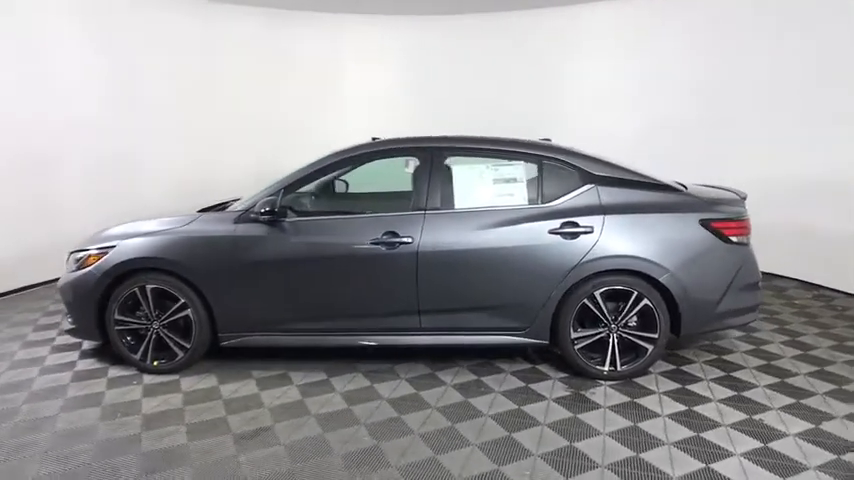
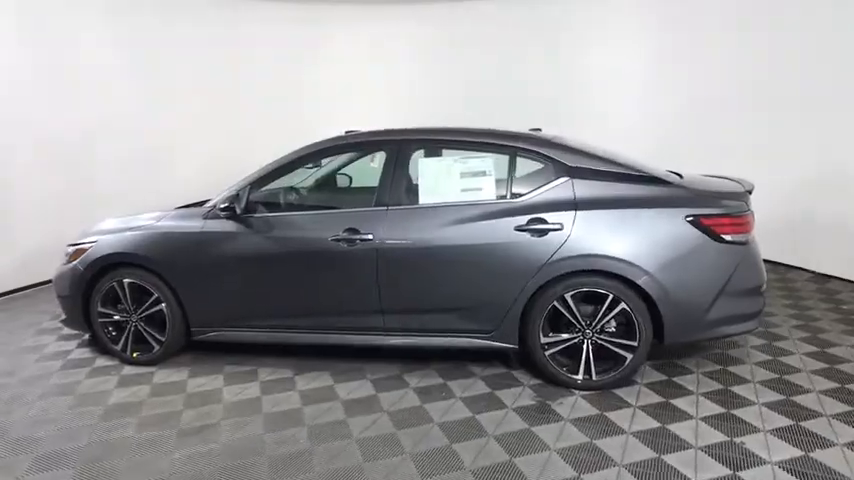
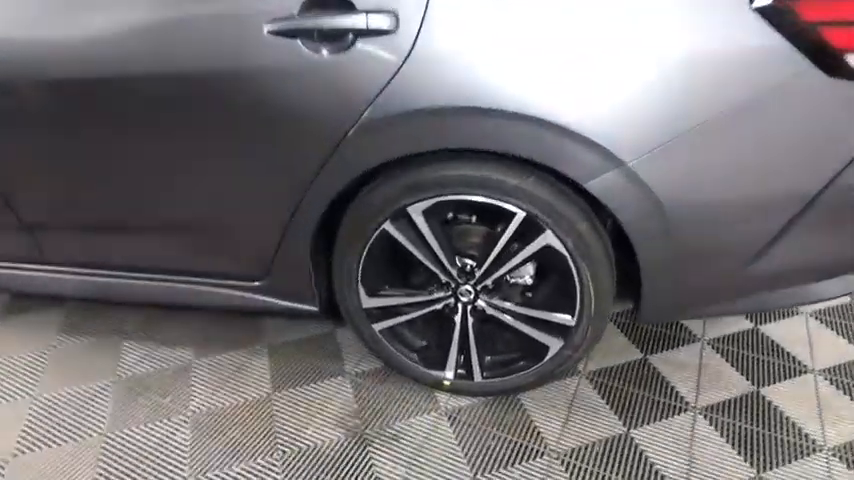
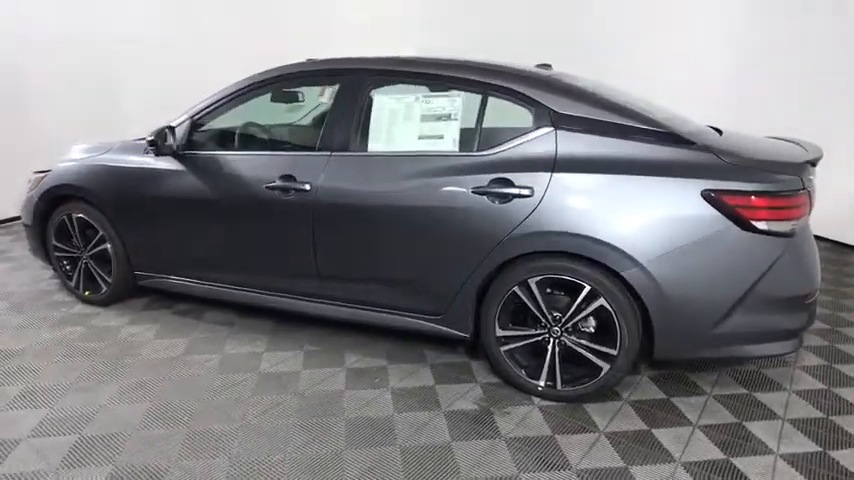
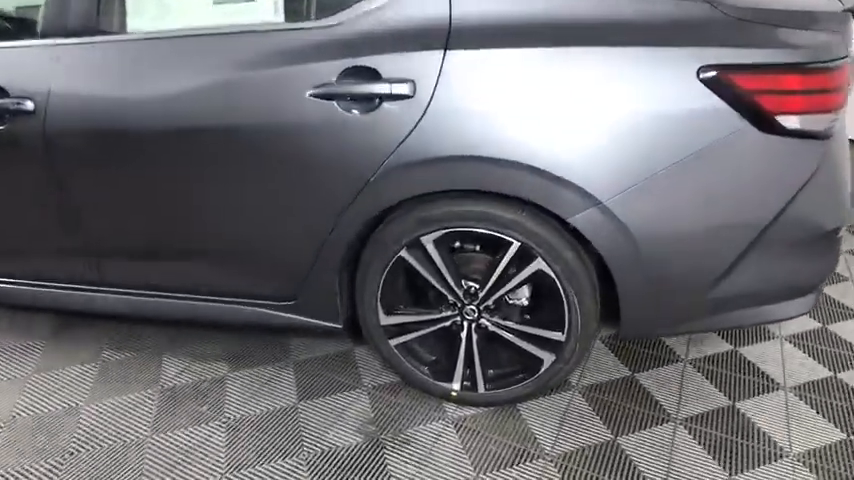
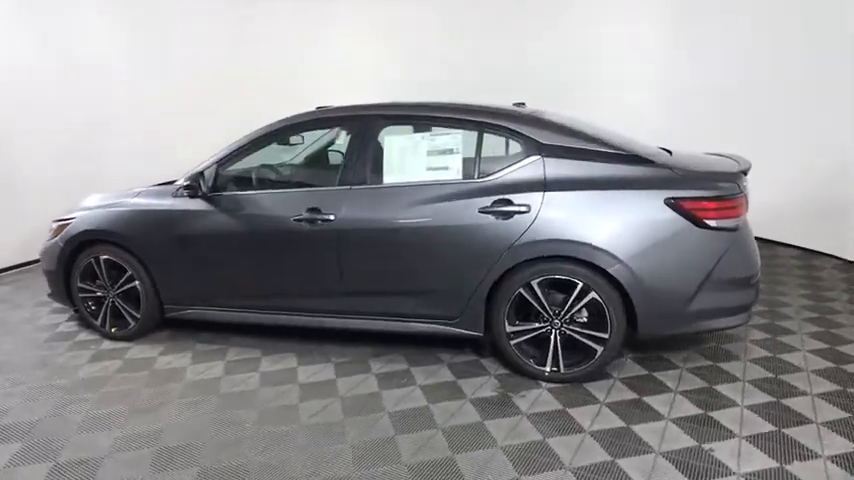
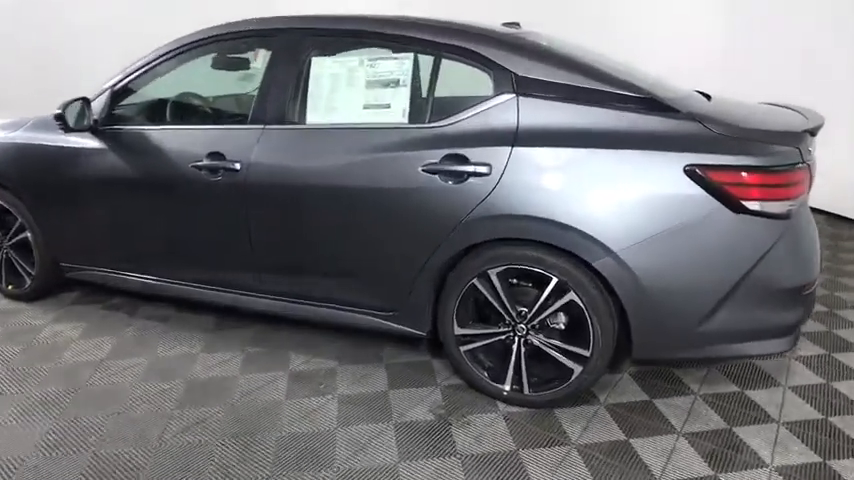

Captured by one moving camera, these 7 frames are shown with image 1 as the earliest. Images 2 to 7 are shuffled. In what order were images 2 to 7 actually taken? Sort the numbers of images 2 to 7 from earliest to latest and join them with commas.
2, 6, 4, 7, 5, 3
